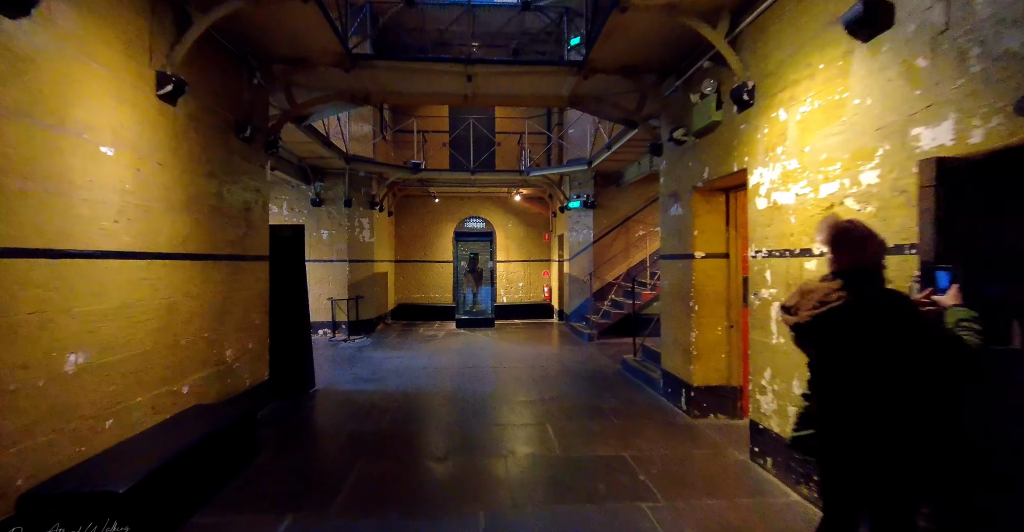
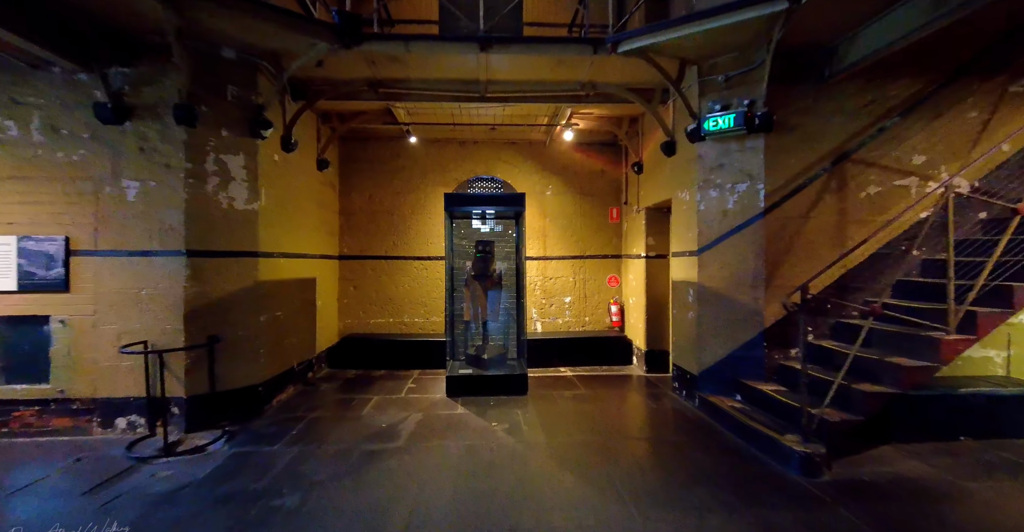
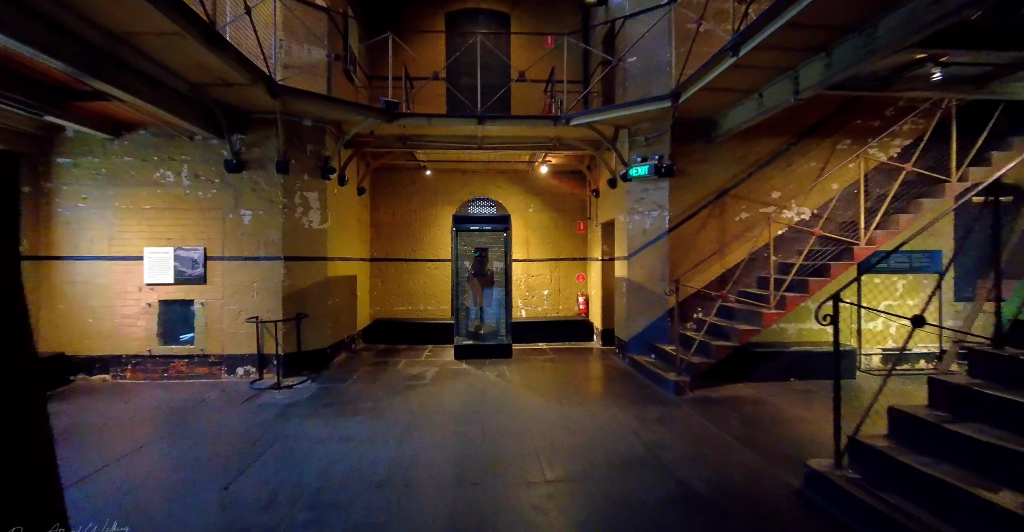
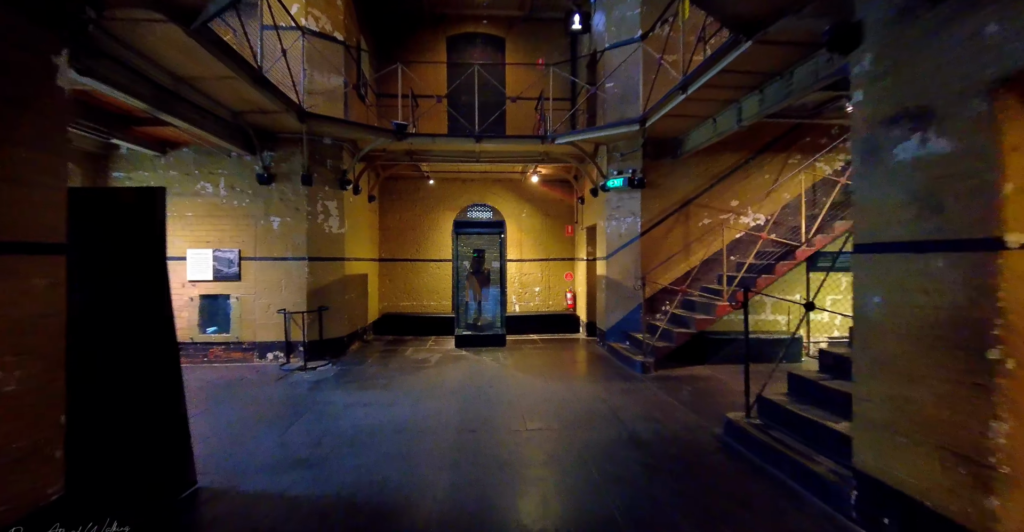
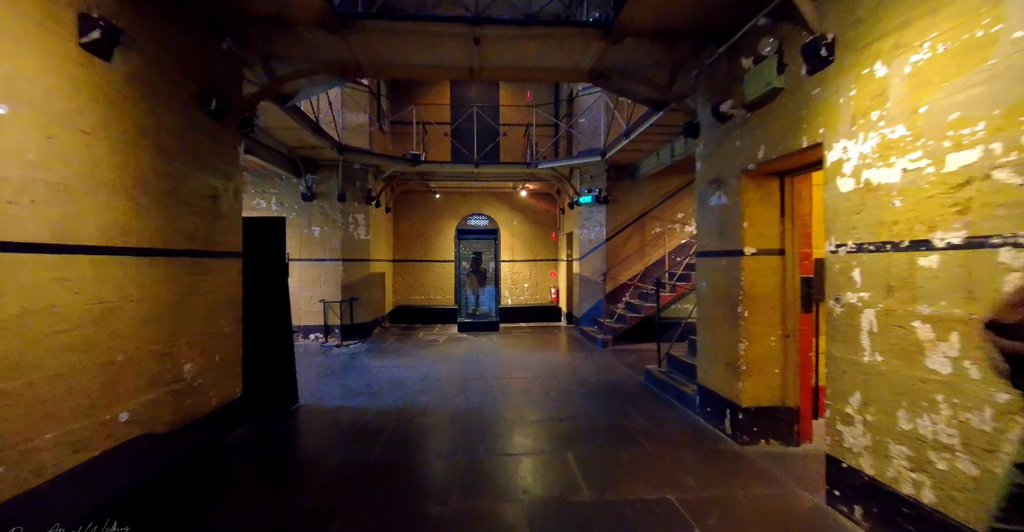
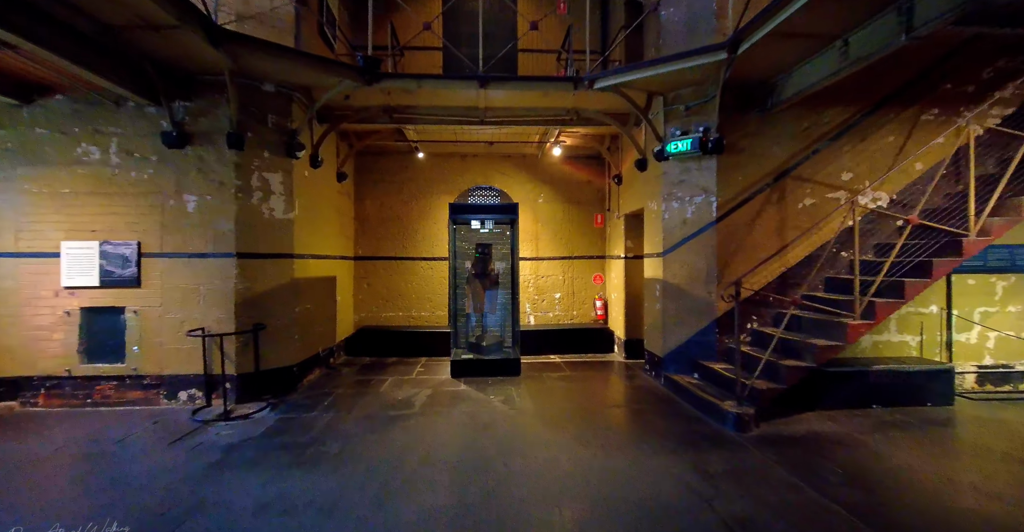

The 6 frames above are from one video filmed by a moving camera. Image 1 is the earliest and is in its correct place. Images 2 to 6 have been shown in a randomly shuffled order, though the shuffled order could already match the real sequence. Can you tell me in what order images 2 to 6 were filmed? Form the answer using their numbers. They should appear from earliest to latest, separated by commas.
5, 4, 3, 6, 2
